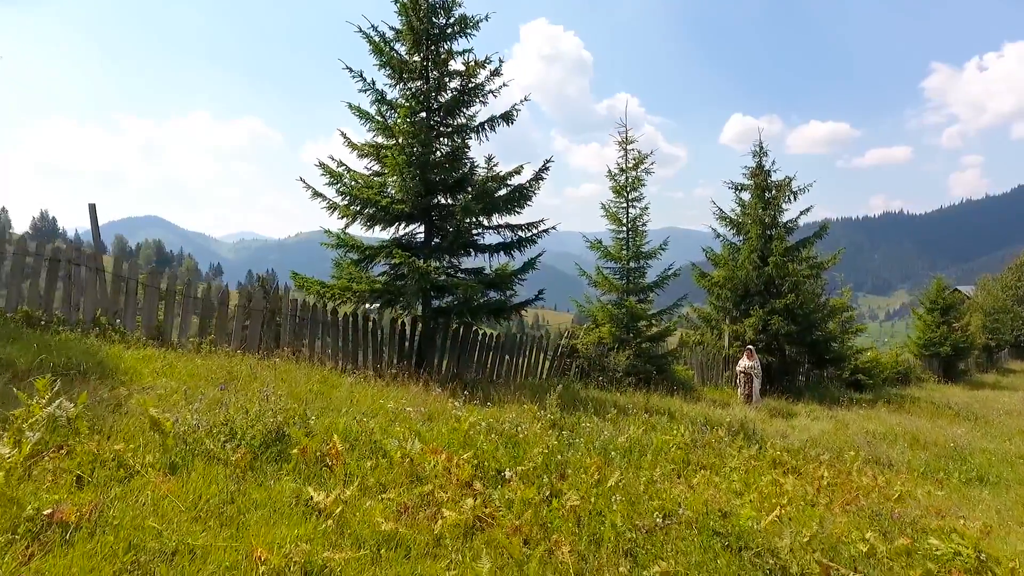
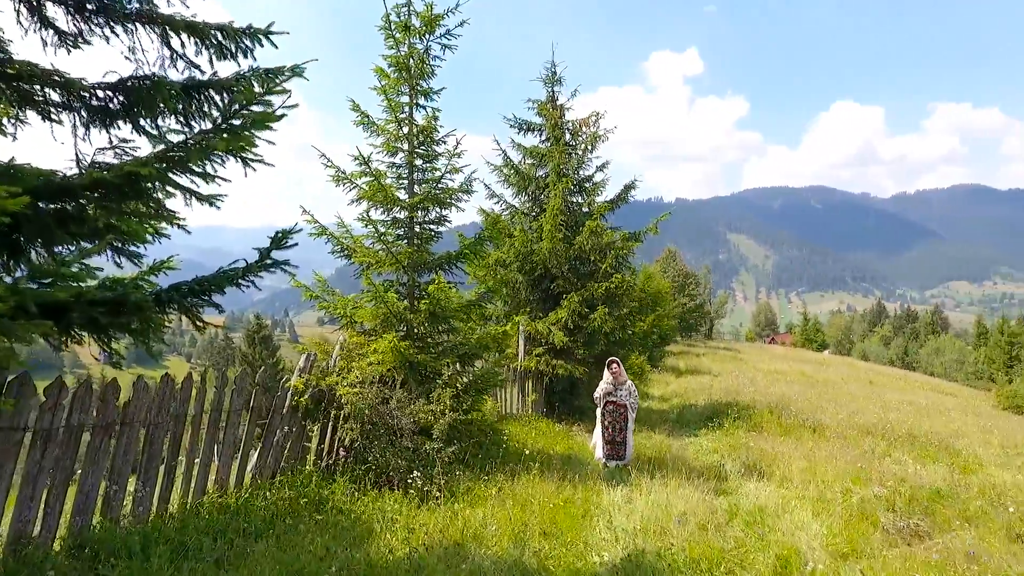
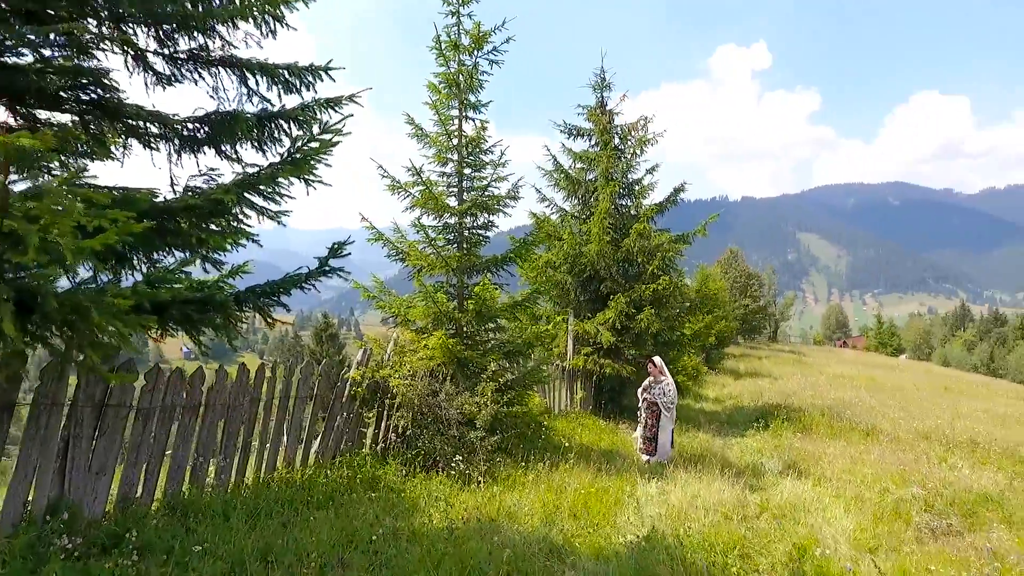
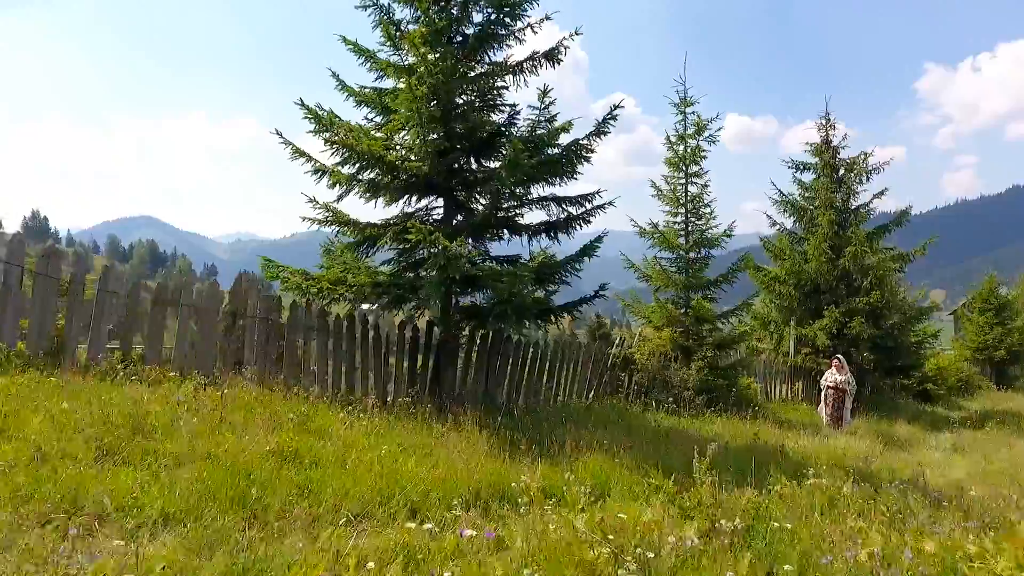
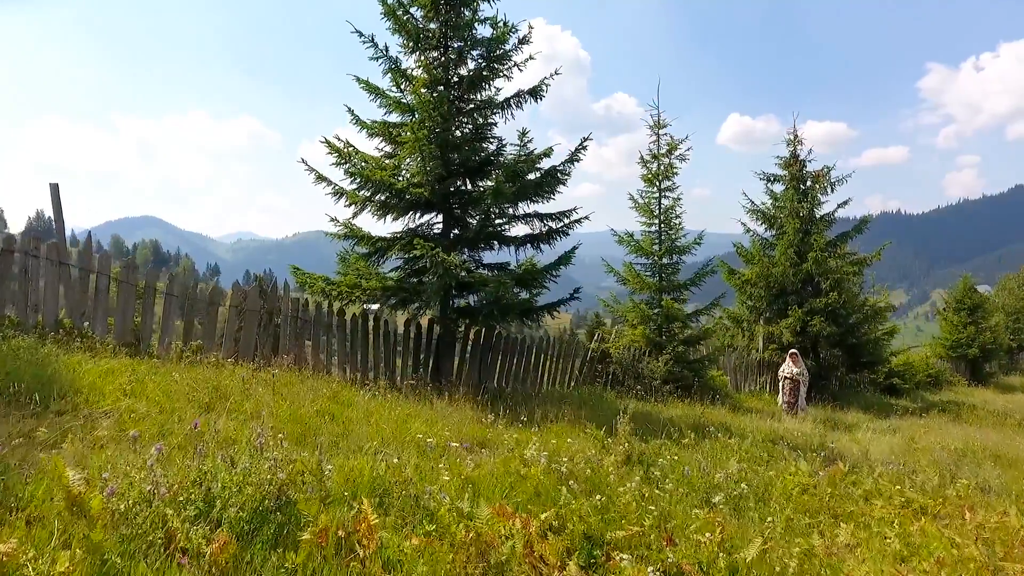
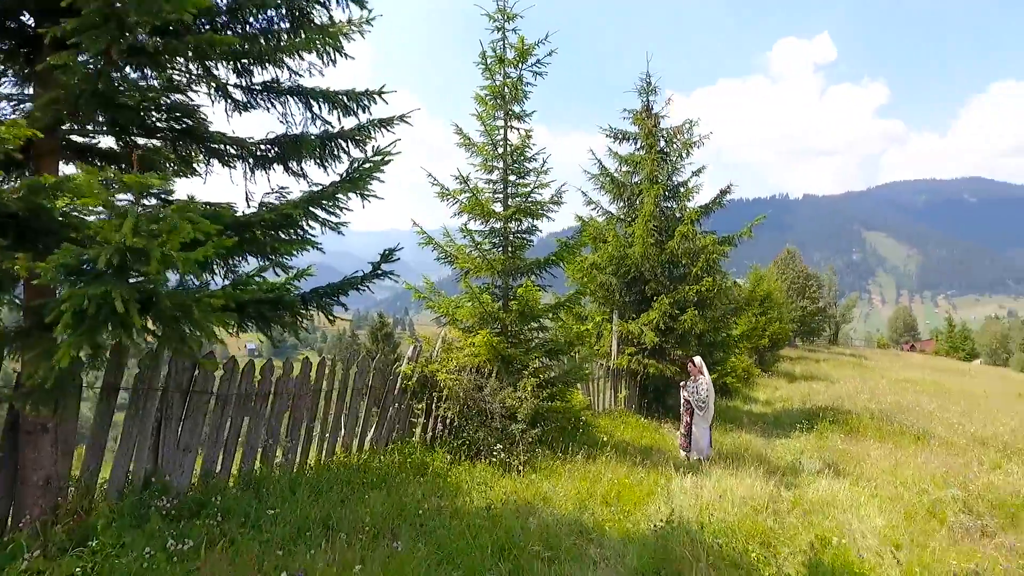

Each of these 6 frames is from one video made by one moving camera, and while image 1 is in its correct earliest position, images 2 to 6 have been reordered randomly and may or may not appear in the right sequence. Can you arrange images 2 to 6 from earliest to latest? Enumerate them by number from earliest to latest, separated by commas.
5, 4, 6, 3, 2
